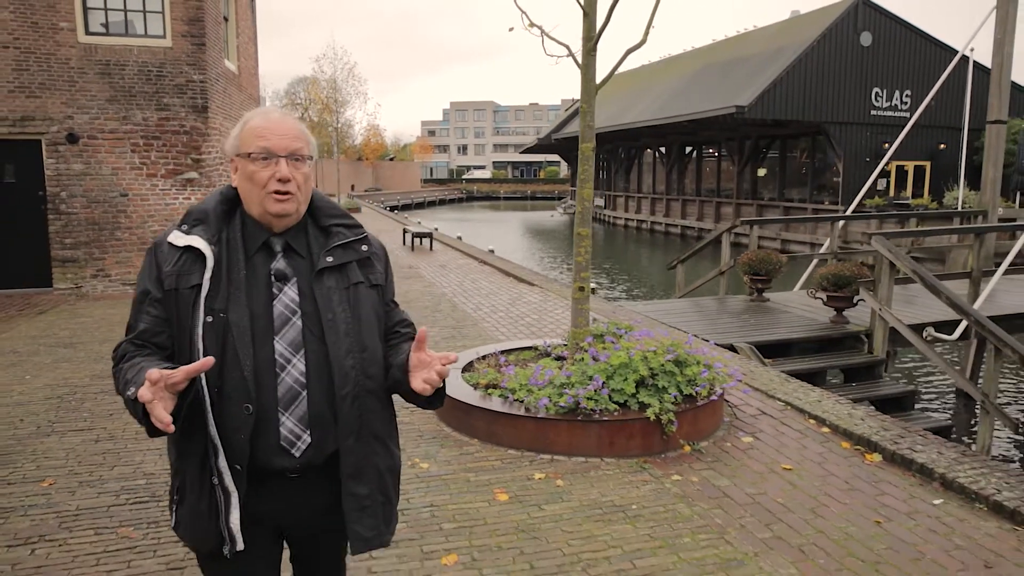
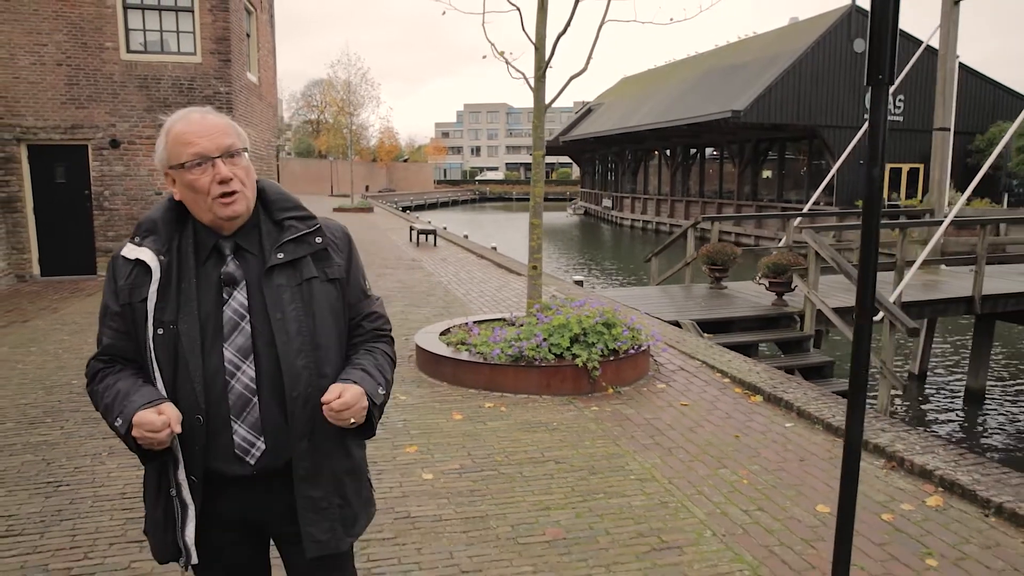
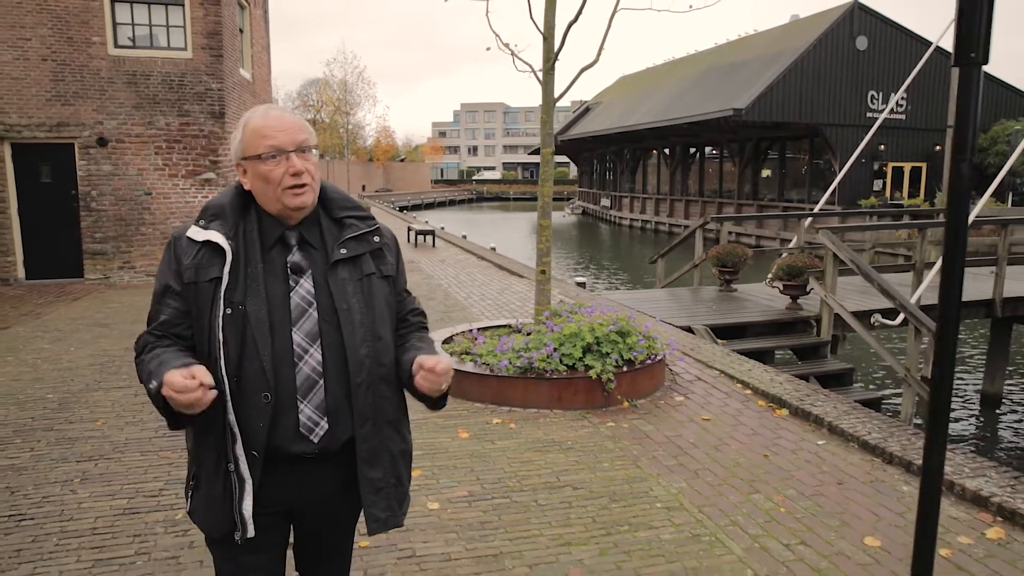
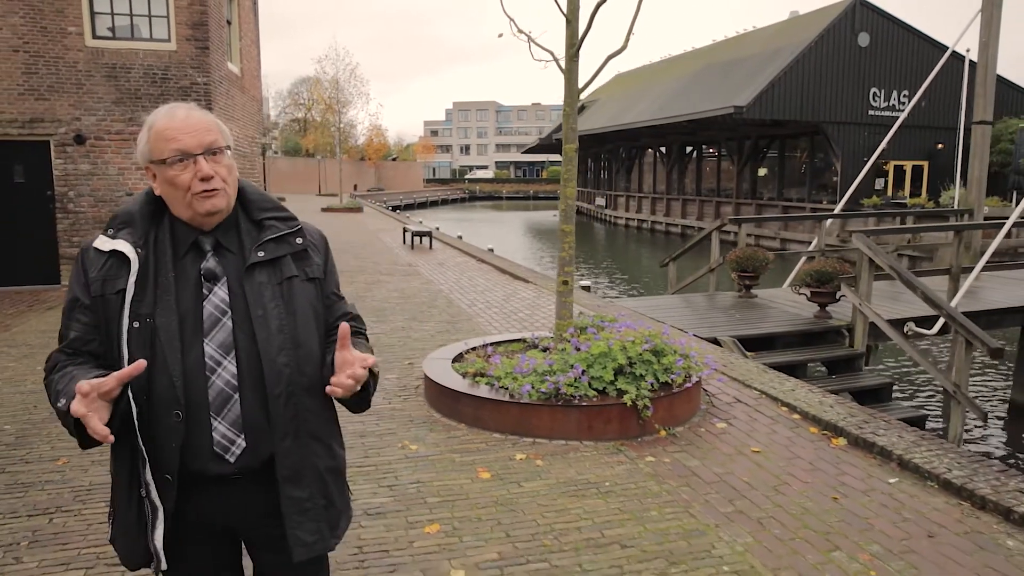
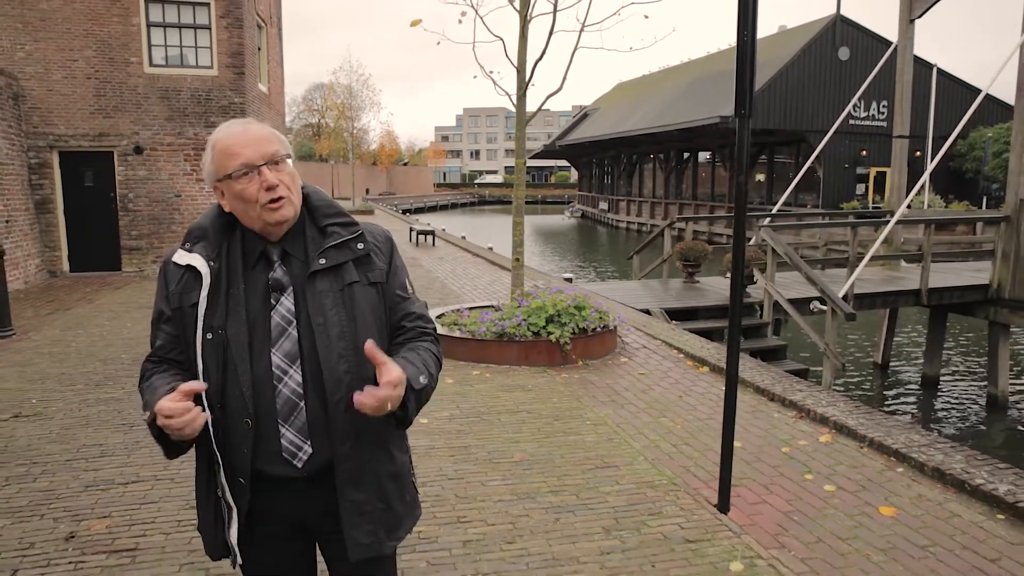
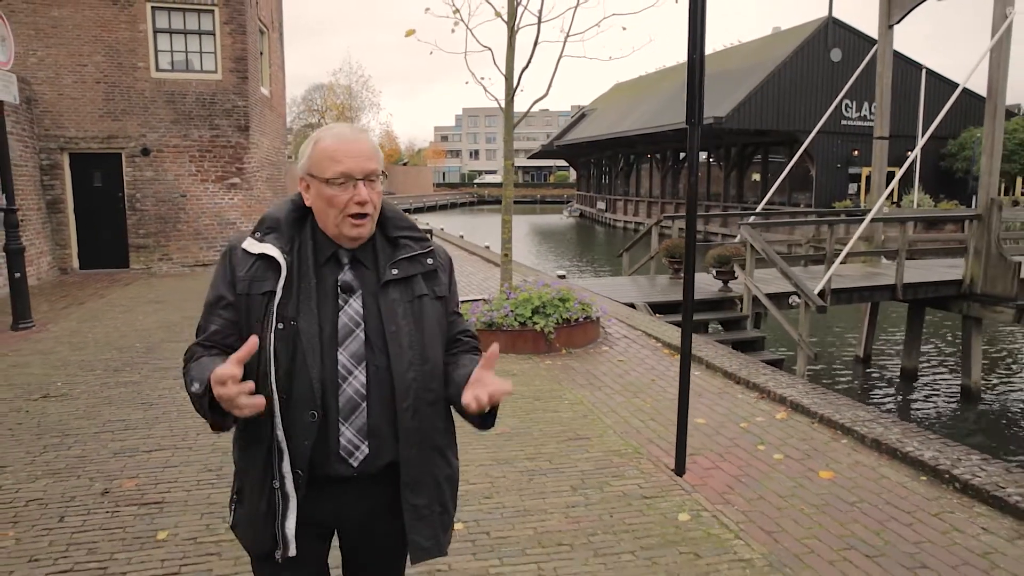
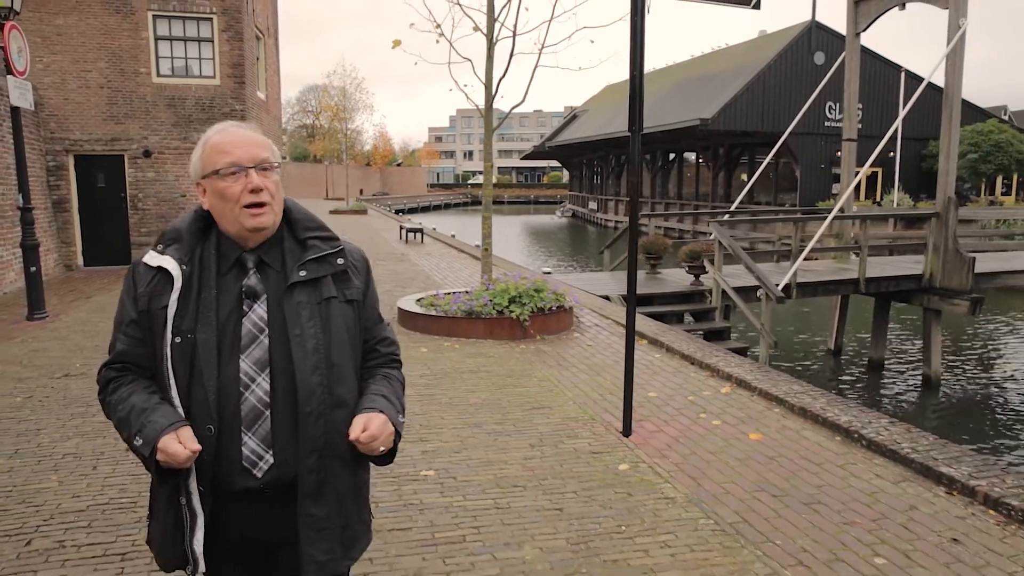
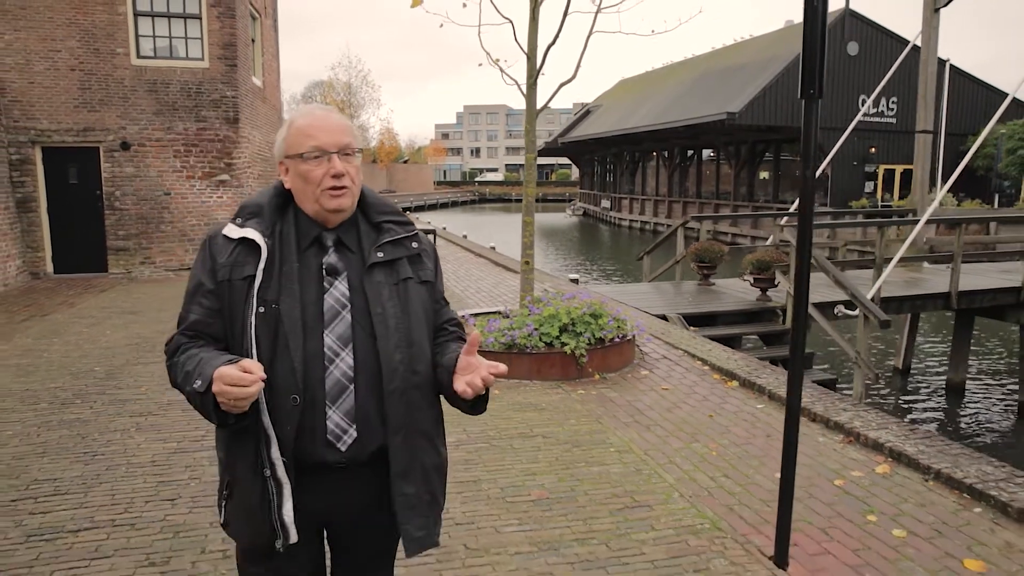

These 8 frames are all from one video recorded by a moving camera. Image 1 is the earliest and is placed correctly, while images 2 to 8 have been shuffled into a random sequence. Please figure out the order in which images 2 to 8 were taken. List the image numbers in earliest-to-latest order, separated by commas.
4, 3, 2, 8, 5, 6, 7
